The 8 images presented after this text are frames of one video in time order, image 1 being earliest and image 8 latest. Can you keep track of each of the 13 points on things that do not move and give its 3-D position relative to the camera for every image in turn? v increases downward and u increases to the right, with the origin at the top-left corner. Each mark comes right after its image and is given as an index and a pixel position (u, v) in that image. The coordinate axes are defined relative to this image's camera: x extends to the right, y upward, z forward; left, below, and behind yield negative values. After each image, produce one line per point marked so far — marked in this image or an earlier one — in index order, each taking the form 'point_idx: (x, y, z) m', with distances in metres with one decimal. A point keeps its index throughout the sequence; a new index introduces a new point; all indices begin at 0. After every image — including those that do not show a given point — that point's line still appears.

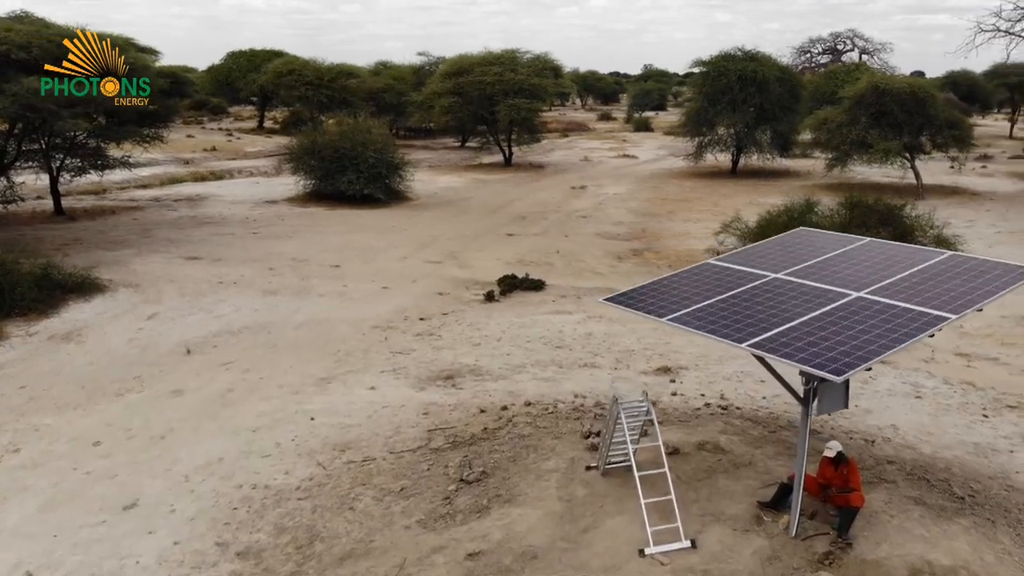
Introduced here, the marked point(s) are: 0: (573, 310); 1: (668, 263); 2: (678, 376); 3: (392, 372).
0: (+0.9, -0.3, +13.7) m
1: (+3.2, +0.5, +17.6) m
2: (+2.0, -1.1, +10.6) m
3: (-1.5, -1.0, +10.4) m
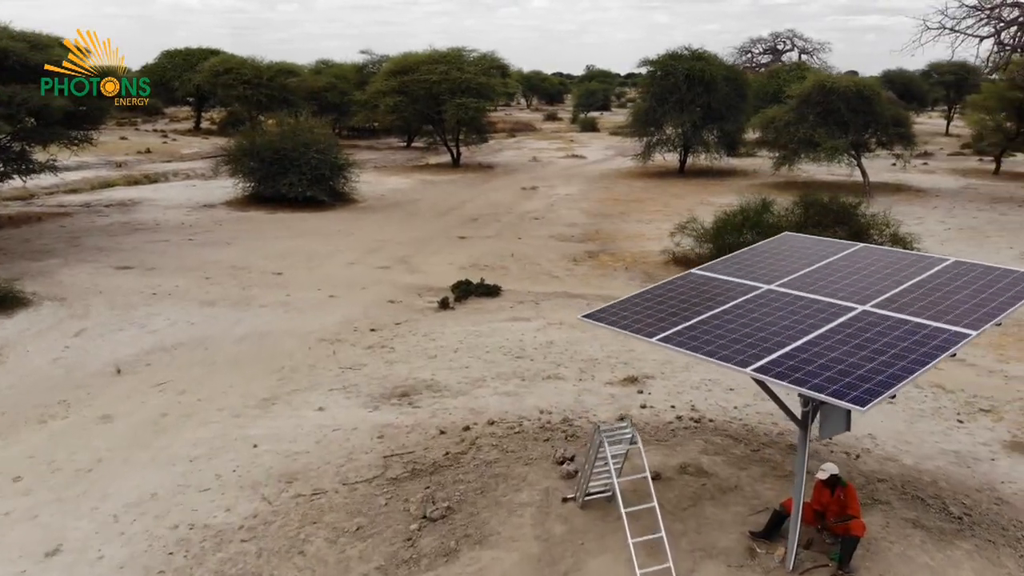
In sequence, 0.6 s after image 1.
0: (+0.3, -0.4, +13.1) m
1: (+2.2, +0.5, +17.2) m
2: (+1.6, -1.1, +10.1) m
3: (-1.9, -1.1, +9.7) m
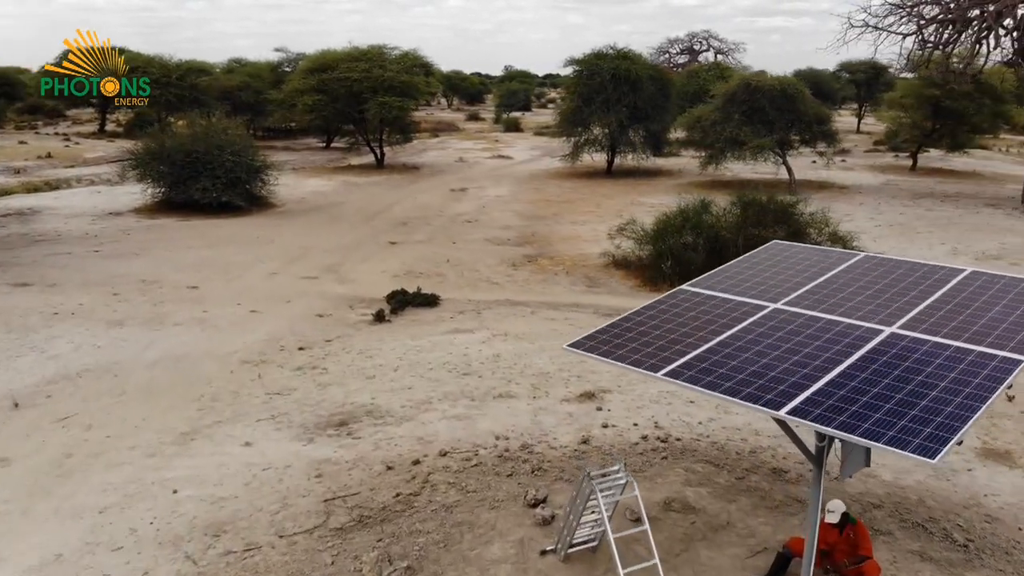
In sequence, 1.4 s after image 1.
0: (-0.6, -0.6, +12.3) m
1: (+1.0, +0.4, +16.5) m
2: (+1.0, -1.2, +9.5) m
3: (-2.4, -1.3, +8.7) m
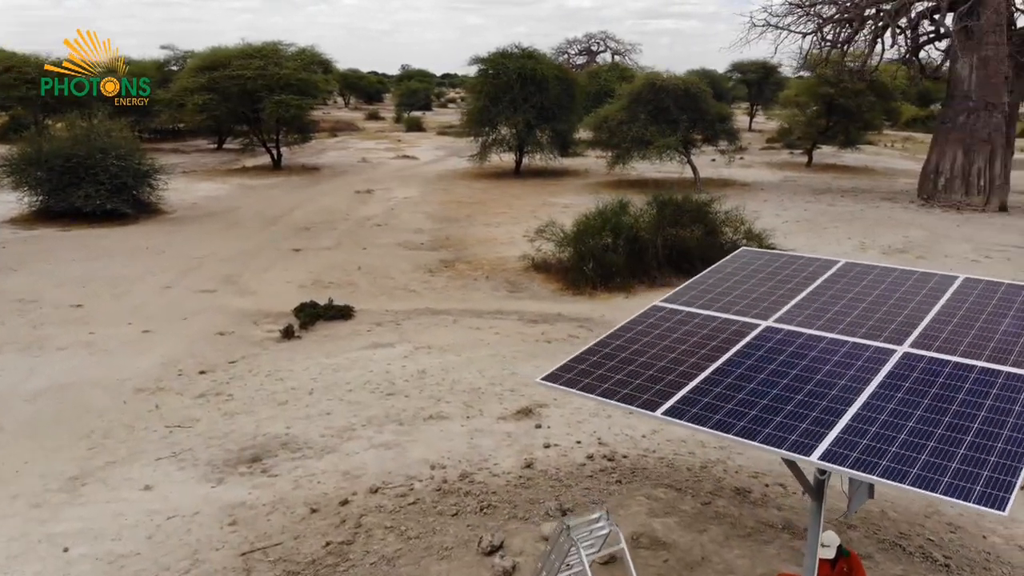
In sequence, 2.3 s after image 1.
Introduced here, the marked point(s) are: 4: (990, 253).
0: (-1.6, -0.7, +11.5) m
1: (-0.5, +0.3, +15.9) m
2: (+0.3, -1.3, +8.9) m
3: (-3.0, -1.5, +7.7) m
4: (+10.5, +0.8, +19.1) m
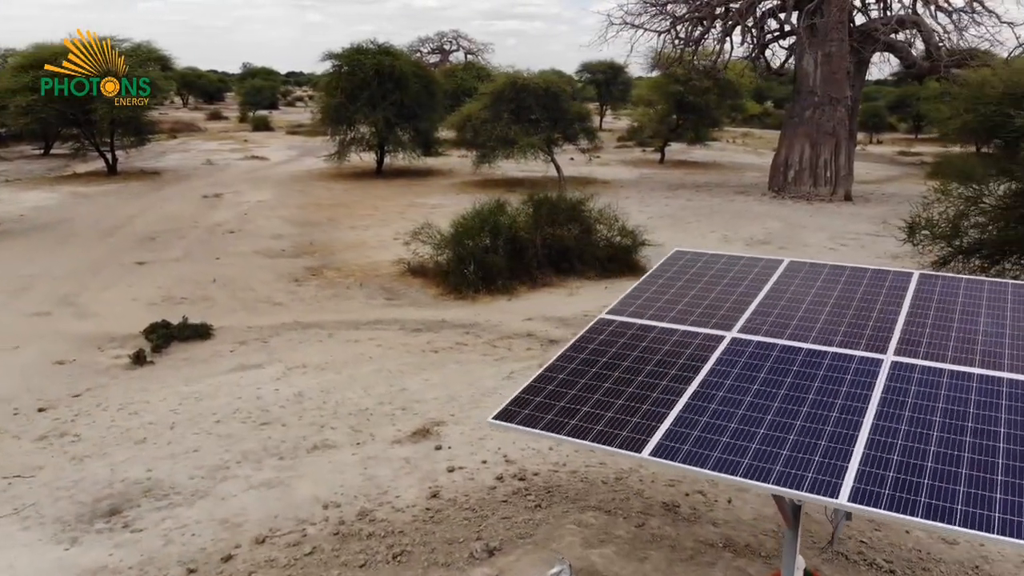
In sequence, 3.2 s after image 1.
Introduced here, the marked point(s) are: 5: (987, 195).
0: (-3.0, -0.9, +10.4) m
1: (-2.7, +0.1, +14.9) m
2: (-0.7, -1.4, +8.2) m
3: (-3.8, -1.7, +6.5) m
4: (+7.6, +1.1, +20.0) m
5: (+7.1, +1.4, +13.0) m
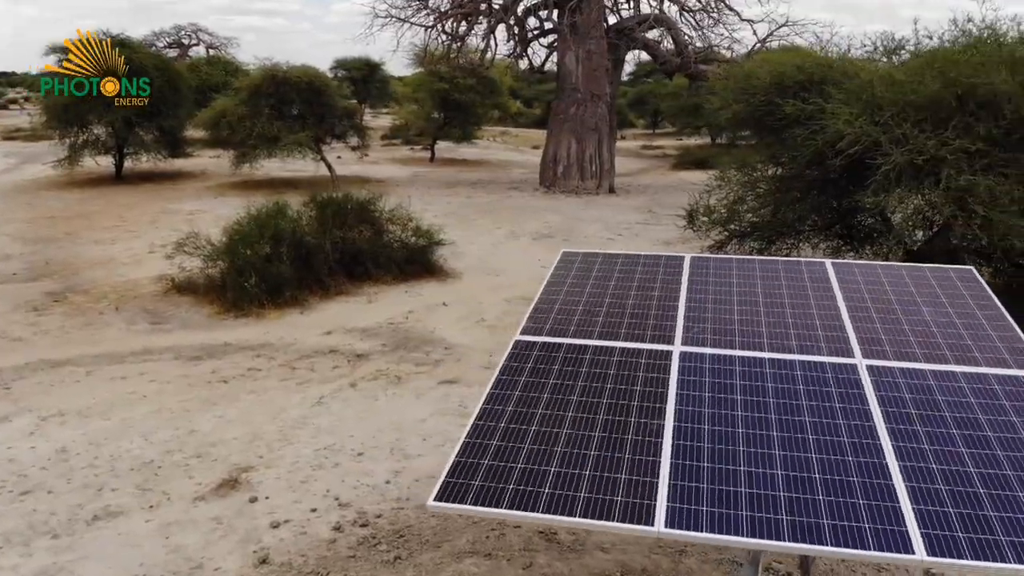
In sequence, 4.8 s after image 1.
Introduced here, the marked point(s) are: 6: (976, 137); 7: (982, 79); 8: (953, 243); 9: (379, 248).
0: (-5.0, -1.2, +8.5) m
1: (-6.0, -0.2, +12.9) m
2: (-2.1, -1.6, +6.9) m
3: (-4.6, -2.1, +4.5) m
4: (+2.6, +1.4, +20.5) m
5: (+3.9, +1.7, +13.6) m
6: (+5.7, +1.9, +10.6) m
7: (+5.7, +2.5, +10.5) m
8: (+5.6, +0.6, +11.0) m
9: (-2.2, +0.7, +14.4) m
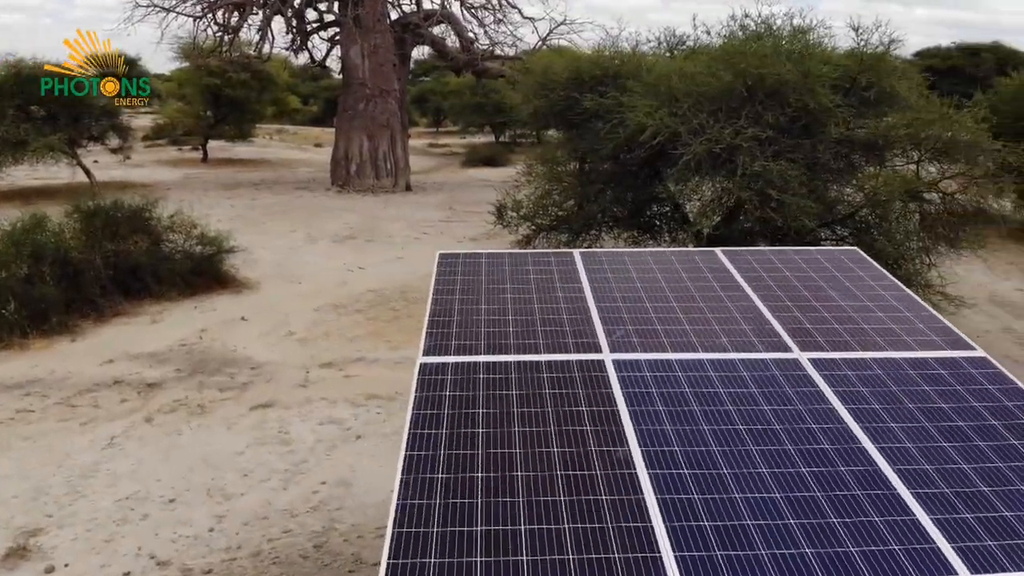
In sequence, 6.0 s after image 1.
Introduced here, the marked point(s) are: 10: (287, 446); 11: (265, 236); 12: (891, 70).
0: (-6.3, -1.6, +6.7) m
1: (-8.4, -0.7, +10.7) m
2: (-3.1, -1.8, +5.8) m
3: (-5.0, -2.4, +2.9) m
4: (-2.1, +1.4, +20.1) m
5: (+0.9, +1.9, +13.7) m
6: (+3.3, +2.1, +11.3) m
7: (+3.3, +2.8, +11.1) m
8: (+3.1, +0.8, +11.5) m
9: (-5.2, +0.4, +13.0) m
10: (-2.1, -1.5, +8.0) m
11: (-5.4, +1.1, +19.1) m
12: (+5.0, +2.9, +11.5) m
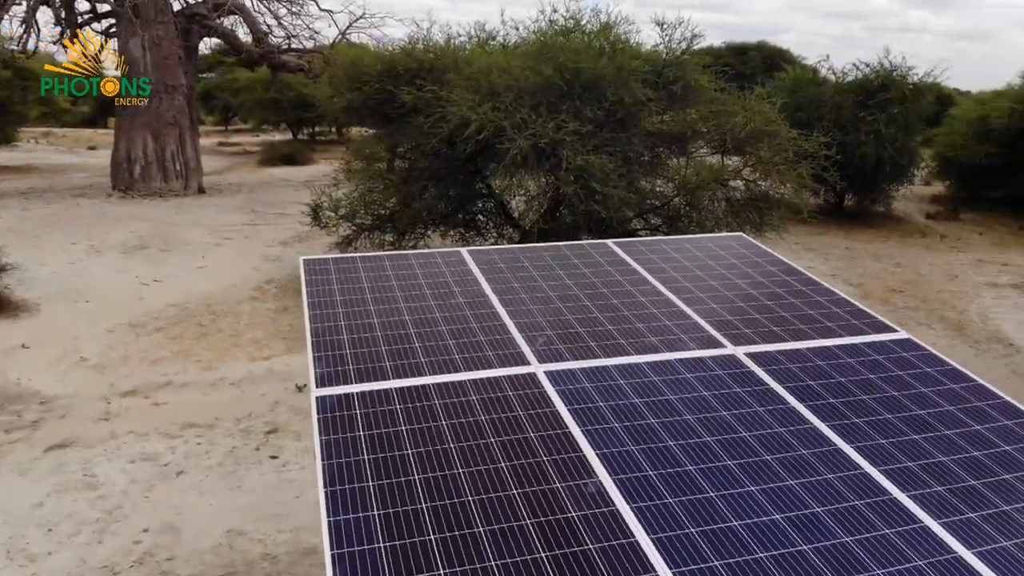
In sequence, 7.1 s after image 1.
0: (-7.2, -2.1, +4.8) m
1: (-10.2, -1.3, +8.3) m
2: (-3.9, -2.0, +4.7) m
3: (-5.0, -2.8, +1.5) m
4: (-6.2, +1.1, +18.9) m
5: (-2.0, +1.8, +13.3) m
6: (+1.0, +2.2, +11.4) m
7: (+0.9, +2.9, +11.2) m
8: (+0.8, +0.9, +11.6) m
9: (-7.6, 0.0, +11.3) m
10: (-3.4, -1.7, +7.0) m
11: (-9.2, +0.7, +17.1) m
12: (+2.5, +3.1, +12.0) m
